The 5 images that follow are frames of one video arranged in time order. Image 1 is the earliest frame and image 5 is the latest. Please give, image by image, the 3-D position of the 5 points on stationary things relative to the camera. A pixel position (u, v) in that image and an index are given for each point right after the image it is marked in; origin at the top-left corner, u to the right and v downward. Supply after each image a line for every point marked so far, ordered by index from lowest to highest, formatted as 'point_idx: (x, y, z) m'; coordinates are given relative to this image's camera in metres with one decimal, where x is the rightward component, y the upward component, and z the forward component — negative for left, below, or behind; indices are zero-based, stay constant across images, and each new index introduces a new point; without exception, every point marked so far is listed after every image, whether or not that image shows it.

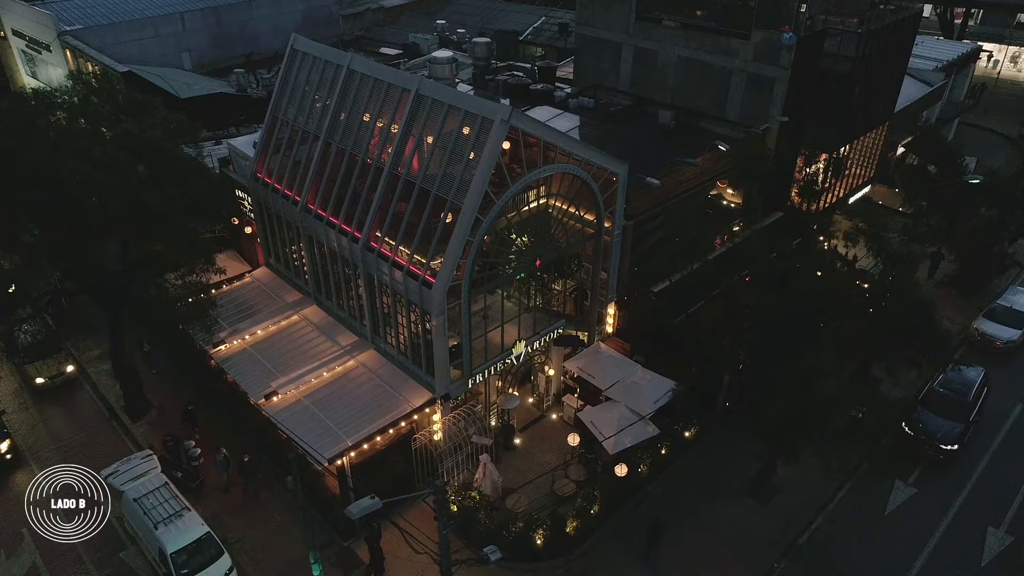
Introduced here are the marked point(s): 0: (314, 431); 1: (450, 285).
0: (-5.4, -3.9, +19.5) m
1: (-1.7, +0.1, +19.2) m
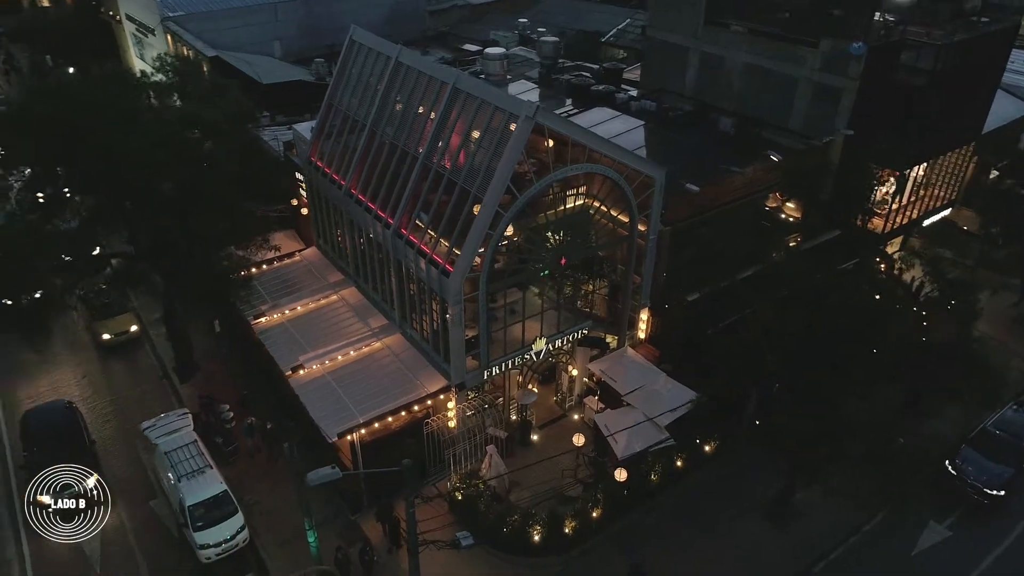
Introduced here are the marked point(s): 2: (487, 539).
0: (-5.1, -3.4, +20.3) m
1: (-1.2, +0.4, +19.6) m
2: (-0.7, -7.0, +19.9) m
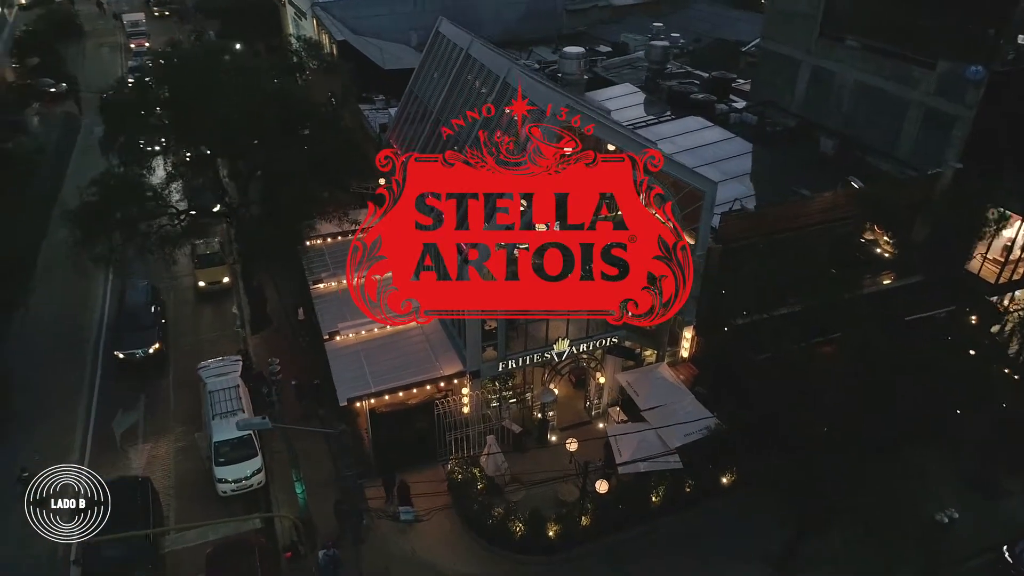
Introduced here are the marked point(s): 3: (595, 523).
0: (-4.8, -2.6, +21.5) m
1: (-0.7, +0.6, +19.9) m
2: (-1.1, -6.7, +20.2) m
3: (+2.3, -6.5, +20.0) m
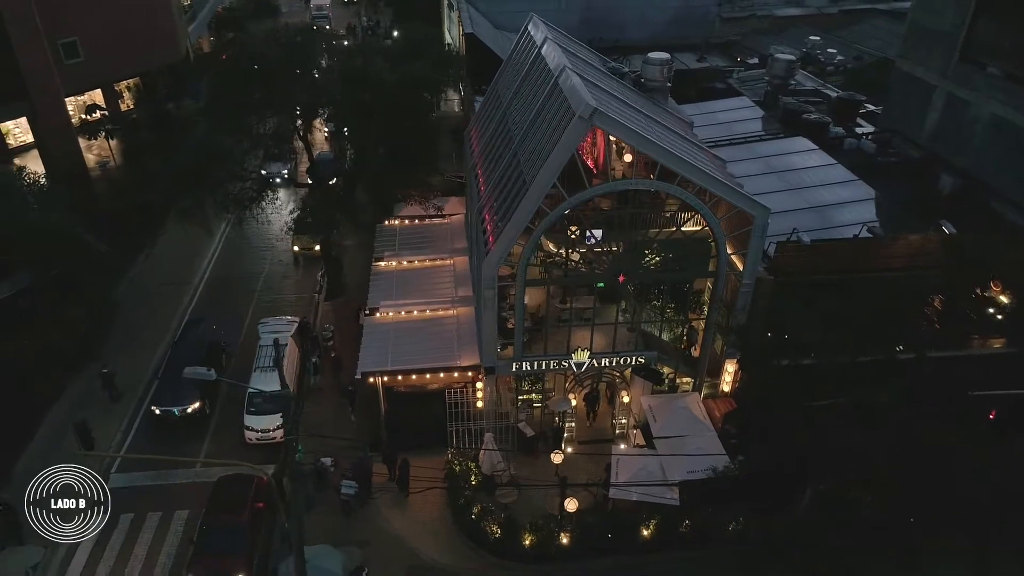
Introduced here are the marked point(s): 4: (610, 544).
0: (-4.2, -1.9, +22.3) m
1: (-0.2, +0.7, +19.8) m
2: (-1.6, -6.5, +20.3) m
3: (+1.7, -6.8, +19.3) m
4: (+2.6, -6.9, +19.4) m
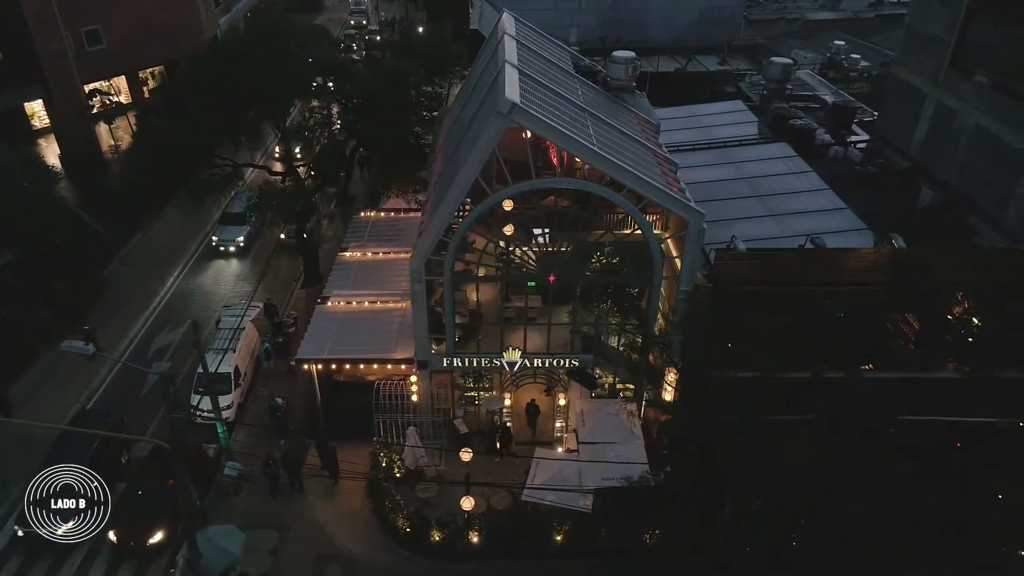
0: (-6.1, -1.6, +22.6) m
1: (-2.1, +0.8, +19.7) m
2: (-3.8, -6.3, +20.3) m
3: (-0.7, -6.7, +19.1) m
4: (+0.2, -6.9, +19.2) m
